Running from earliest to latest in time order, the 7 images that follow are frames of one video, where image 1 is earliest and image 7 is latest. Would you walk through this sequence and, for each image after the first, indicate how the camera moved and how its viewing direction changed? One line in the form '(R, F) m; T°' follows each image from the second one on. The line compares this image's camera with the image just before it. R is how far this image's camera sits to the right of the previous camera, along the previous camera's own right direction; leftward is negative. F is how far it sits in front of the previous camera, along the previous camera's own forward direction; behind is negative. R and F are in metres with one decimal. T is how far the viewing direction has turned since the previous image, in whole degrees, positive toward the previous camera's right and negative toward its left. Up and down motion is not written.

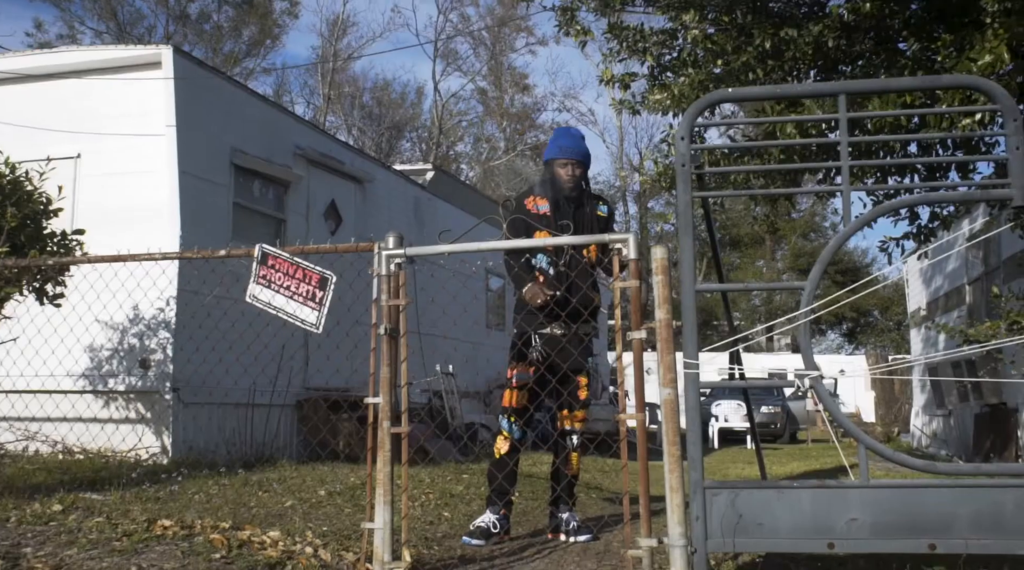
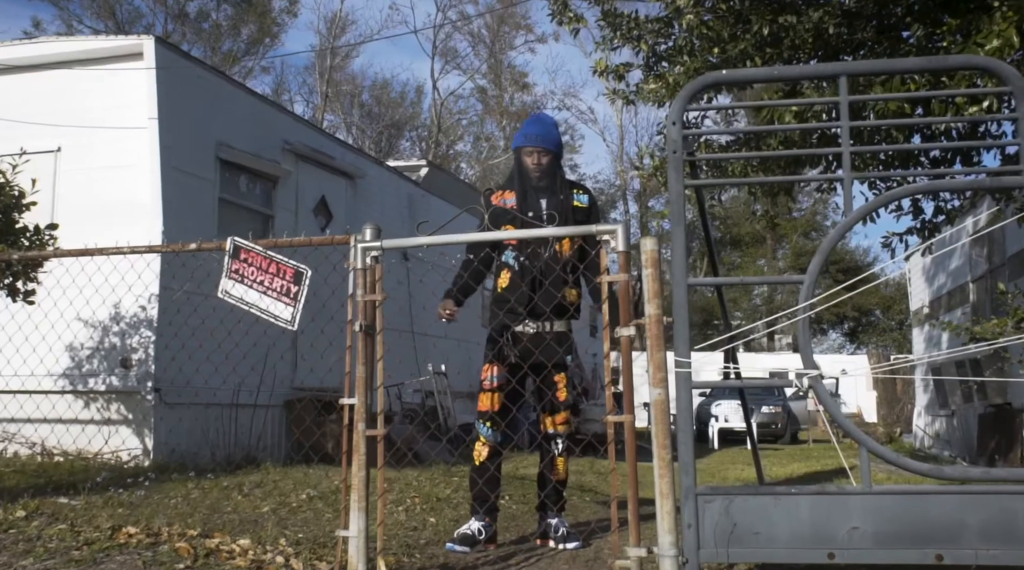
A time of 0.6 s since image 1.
(+0.1, +0.3) m; 0°
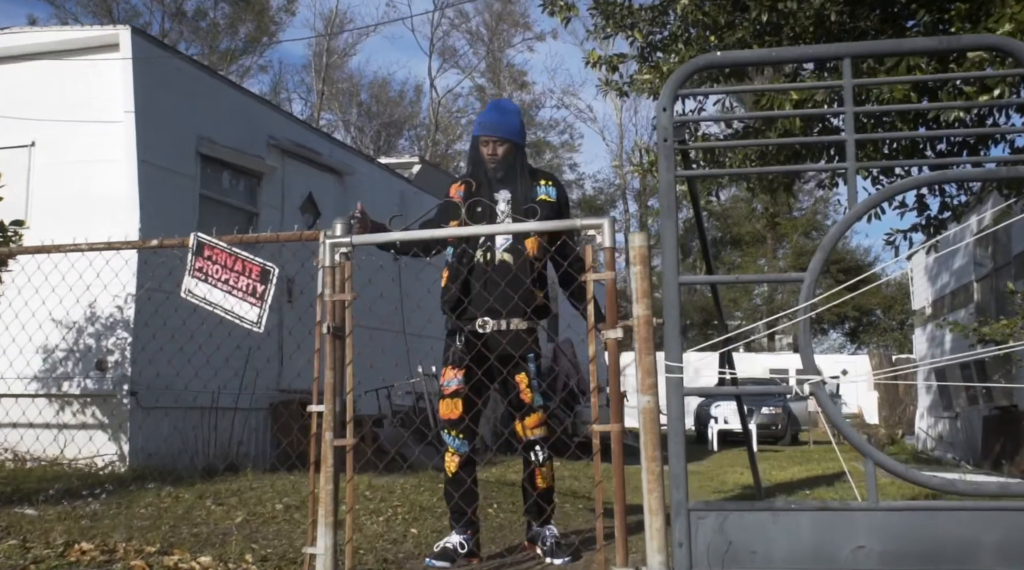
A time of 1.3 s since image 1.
(+0.1, +0.3) m; 0°
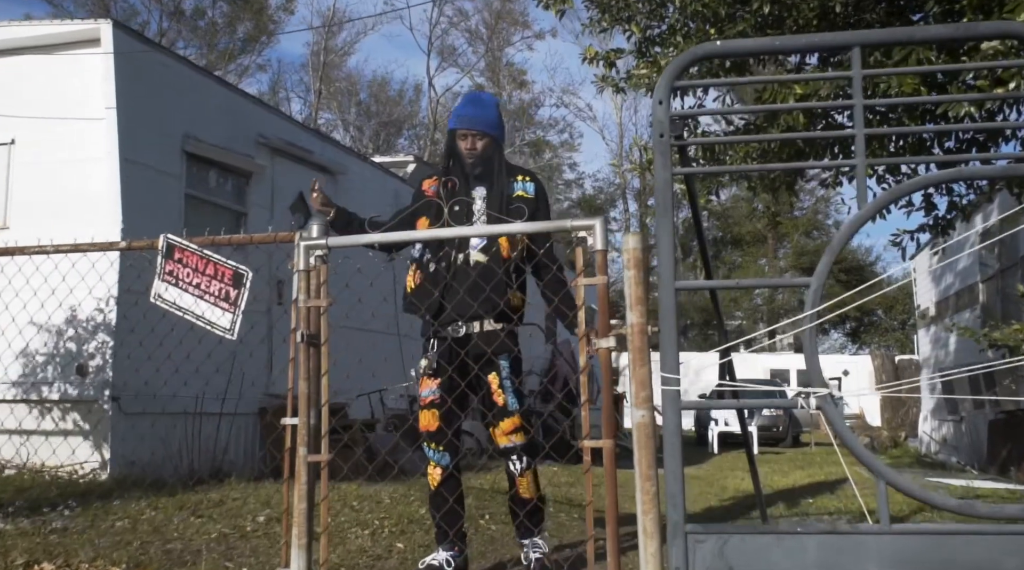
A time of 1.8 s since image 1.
(+0.1, +0.3) m; 0°
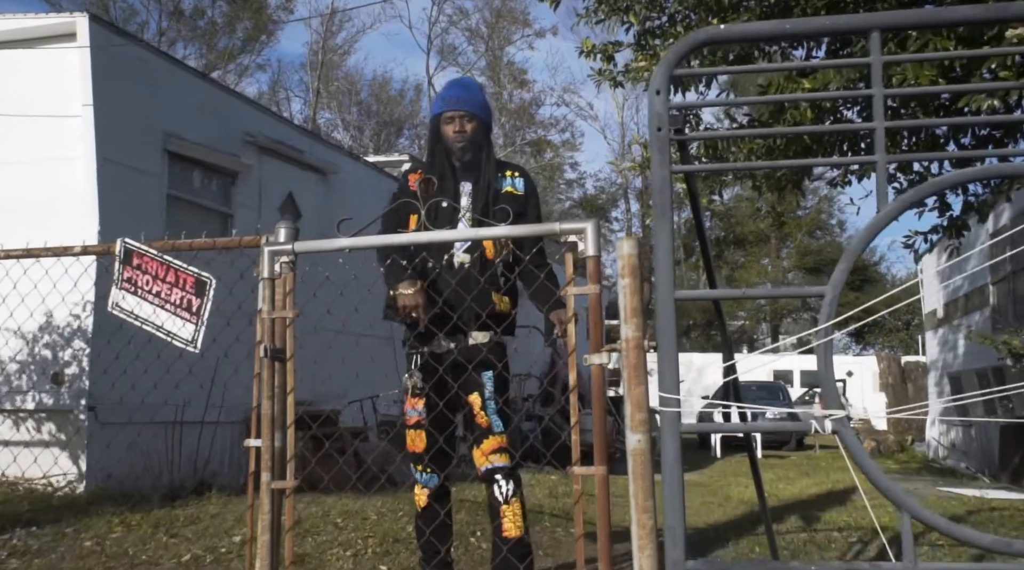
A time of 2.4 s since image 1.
(+0.1, +0.4) m; 0°
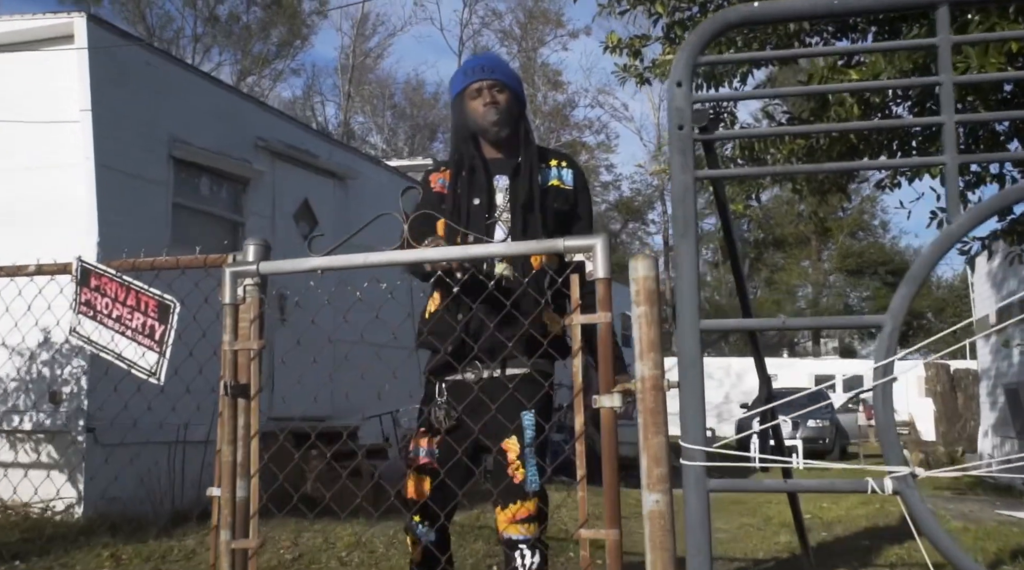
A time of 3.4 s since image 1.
(+0.1, +0.5) m; -2°
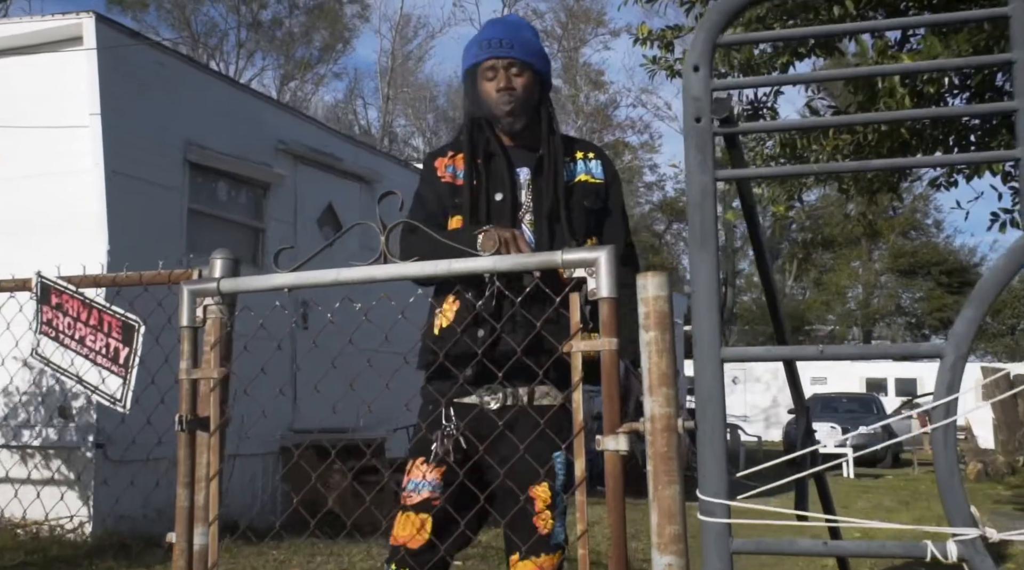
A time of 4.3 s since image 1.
(+0.1, +0.4) m; -2°
